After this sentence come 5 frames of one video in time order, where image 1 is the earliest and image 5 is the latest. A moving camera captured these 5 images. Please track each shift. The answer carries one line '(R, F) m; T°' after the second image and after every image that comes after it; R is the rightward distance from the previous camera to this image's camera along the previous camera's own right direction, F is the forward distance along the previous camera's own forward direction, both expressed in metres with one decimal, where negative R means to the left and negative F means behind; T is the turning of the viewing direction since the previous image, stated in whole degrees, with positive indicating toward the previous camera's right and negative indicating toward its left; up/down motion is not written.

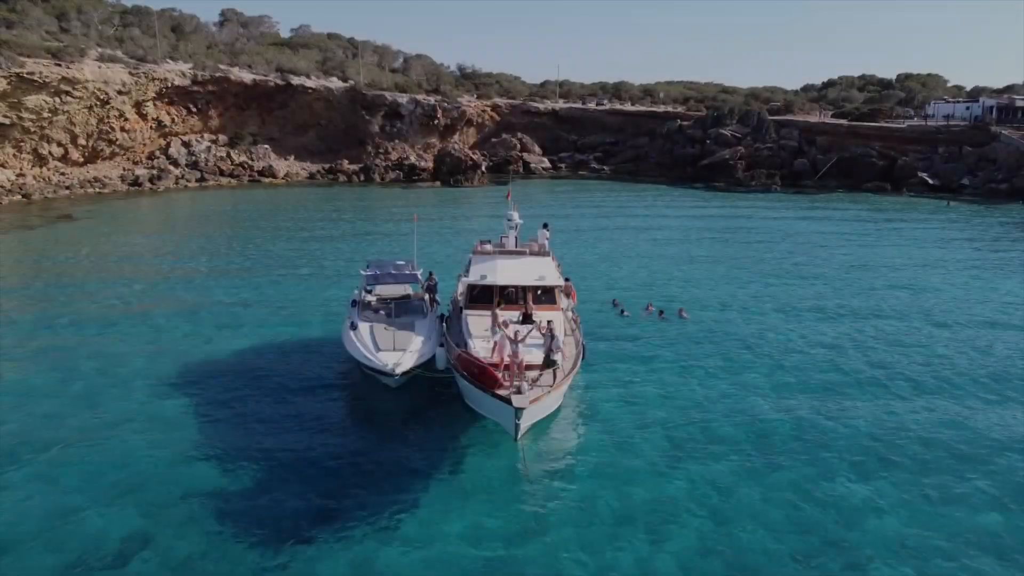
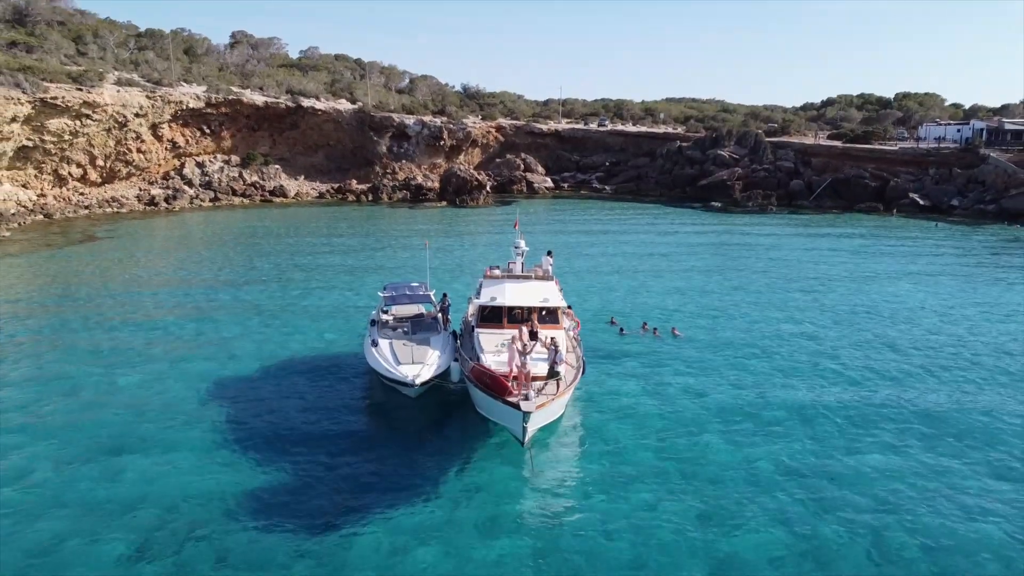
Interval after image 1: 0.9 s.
(-0.1, -1.2) m; 0°
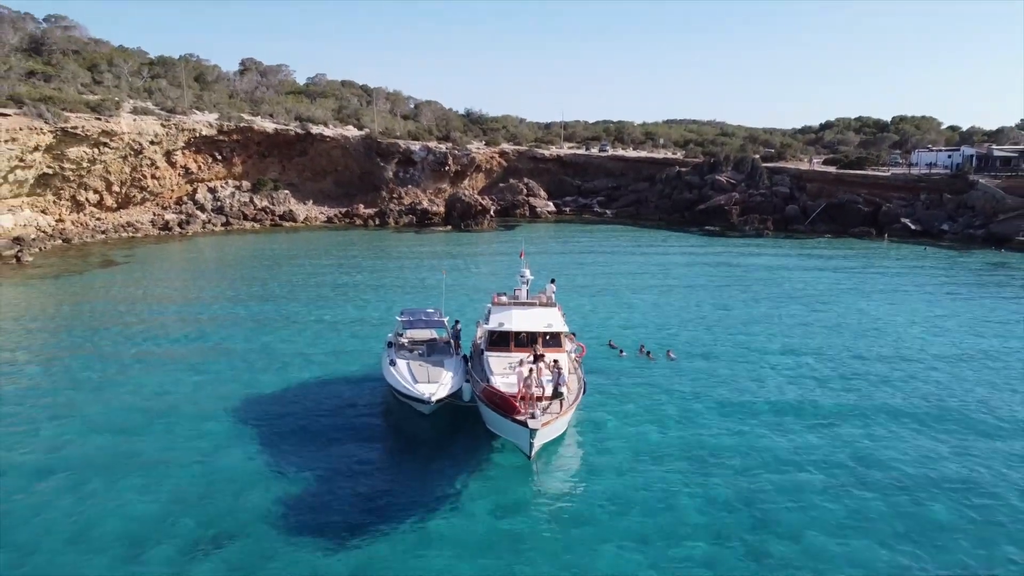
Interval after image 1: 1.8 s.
(-0.1, -1.1) m; 0°
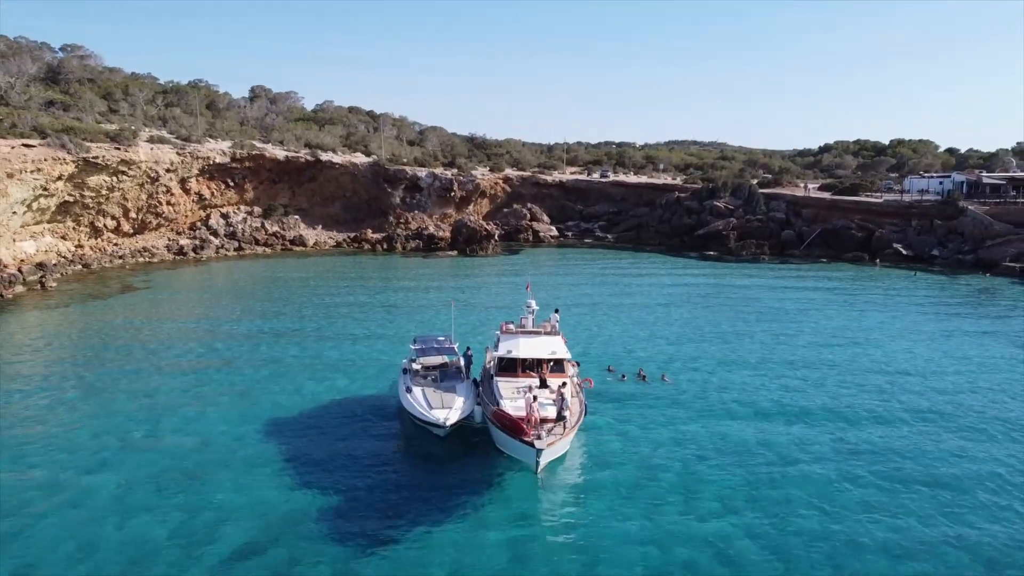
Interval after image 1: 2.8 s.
(-0.1, -1.3) m; 0°
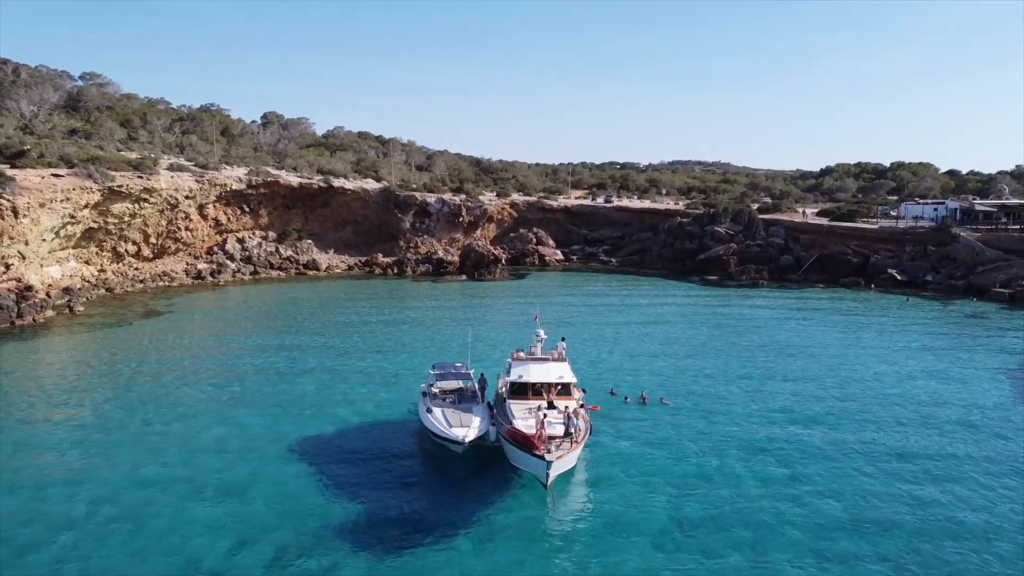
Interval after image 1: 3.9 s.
(-0.2, -1.5) m; 0°
